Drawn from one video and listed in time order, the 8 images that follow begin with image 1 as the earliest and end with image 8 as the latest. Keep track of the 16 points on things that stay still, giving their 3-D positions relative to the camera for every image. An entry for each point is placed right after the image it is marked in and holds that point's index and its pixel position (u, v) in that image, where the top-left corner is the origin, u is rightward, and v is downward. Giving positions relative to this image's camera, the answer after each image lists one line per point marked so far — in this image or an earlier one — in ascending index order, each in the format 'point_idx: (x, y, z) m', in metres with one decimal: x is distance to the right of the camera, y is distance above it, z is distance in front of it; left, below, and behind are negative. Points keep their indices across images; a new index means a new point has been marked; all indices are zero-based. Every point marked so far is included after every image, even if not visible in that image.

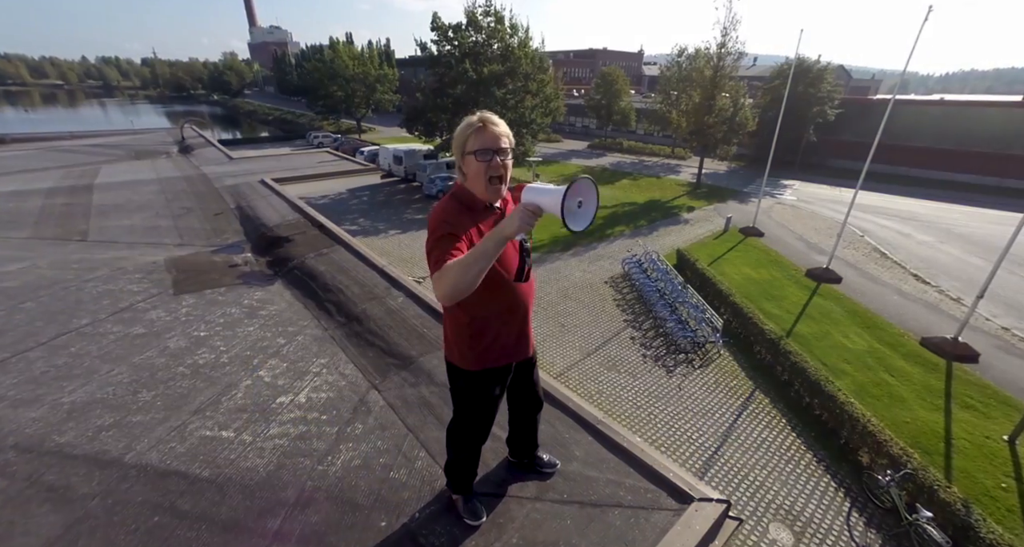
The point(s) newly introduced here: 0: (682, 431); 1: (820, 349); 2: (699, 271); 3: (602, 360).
0: (+3.4, -3.1, +7.9) m
1: (+7.8, -1.9, +10.2) m
2: (+6.2, +0.1, +13.4) m
3: (+2.2, -2.1, +9.9) m
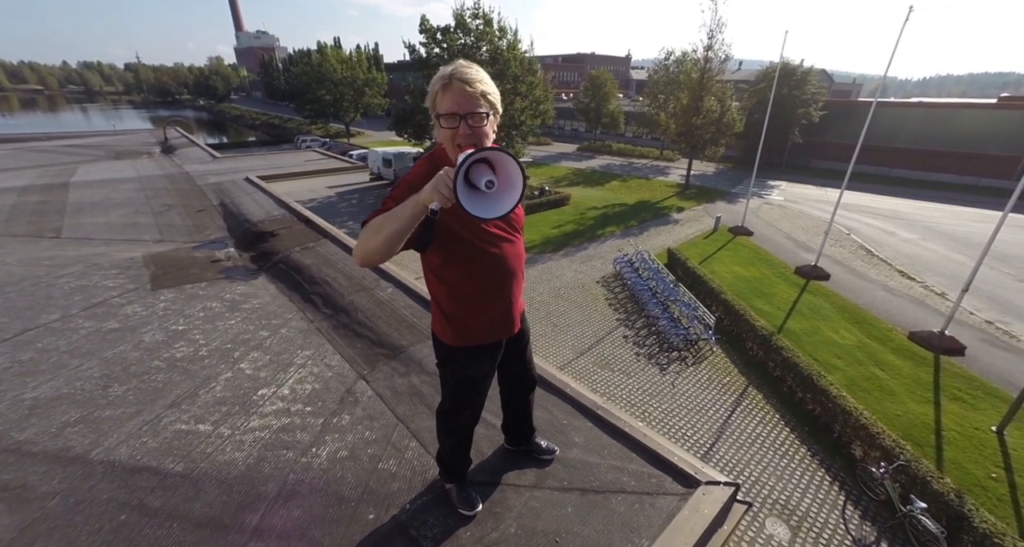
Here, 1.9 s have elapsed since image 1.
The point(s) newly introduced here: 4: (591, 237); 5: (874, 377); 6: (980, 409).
0: (+3.2, -3.0, +7.9) m
1: (+7.7, -1.8, +10.3) m
2: (+6.0, +0.1, +13.4) m
3: (+2.0, -2.1, +9.8) m
4: (+3.5, +1.6, +17.7) m
5: (+8.3, -2.4, +9.1) m
6: (+9.6, -2.8, +8.2) m
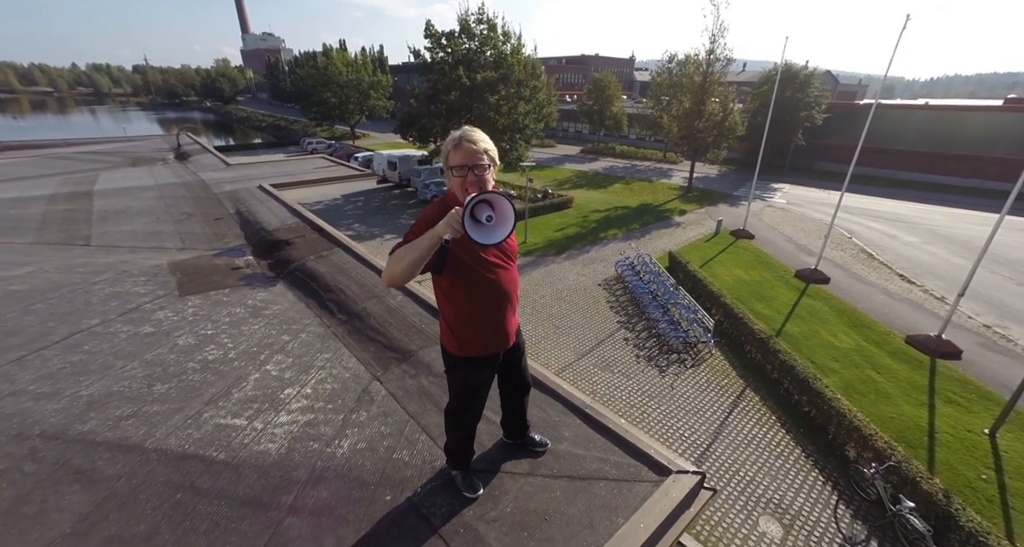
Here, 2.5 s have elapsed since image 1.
0: (+3.3, -3.1, +8.1) m
1: (+7.7, -1.9, +10.5) m
2: (+6.1, 0.0, +13.6) m
3: (+2.1, -2.2, +10.0) m
4: (+3.7, +1.5, +17.9) m
5: (+8.3, -2.5, +9.3) m
6: (+9.7, -2.9, +8.4) m
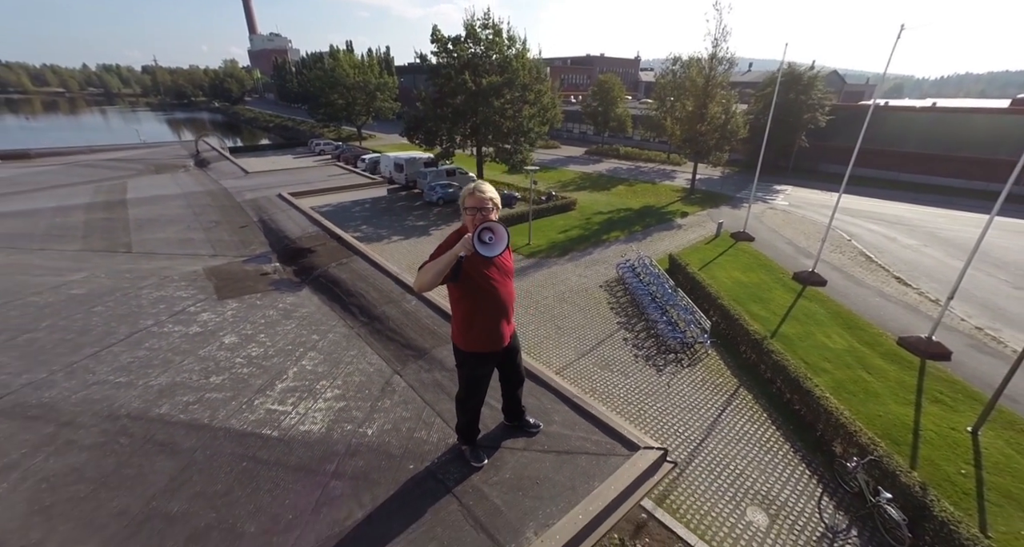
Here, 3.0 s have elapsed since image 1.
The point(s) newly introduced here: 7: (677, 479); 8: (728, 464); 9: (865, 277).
0: (+3.3, -3.2, +8.5) m
1: (+7.8, -2.0, +10.8) m
2: (+6.2, -0.1, +14.0) m
3: (+2.2, -2.2, +10.5) m
4: (+3.8, +1.5, +18.3) m
5: (+8.4, -2.6, +9.6) m
6: (+9.7, -3.0, +8.7) m
7: (+3.0, -3.7, +7.3) m
8: (+4.1, -3.6, +7.6) m
9: (+13.5, -0.1, +15.2) m
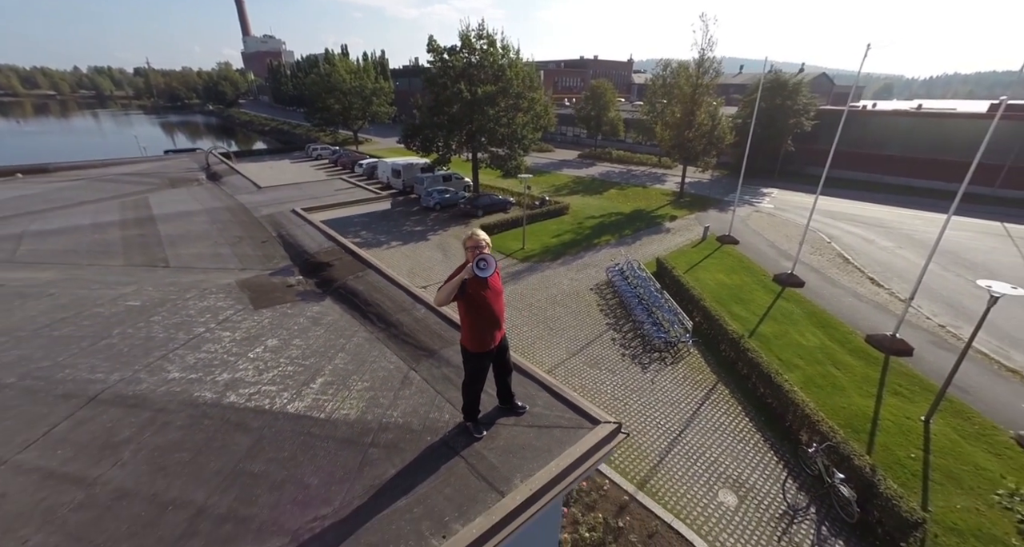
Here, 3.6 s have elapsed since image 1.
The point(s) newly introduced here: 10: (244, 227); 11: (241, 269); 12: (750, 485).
0: (+3.2, -3.3, +9.3) m
1: (+7.7, -2.1, +11.6) m
2: (+6.0, -0.2, +14.8) m
3: (+2.0, -2.4, +11.2) m
4: (+3.6, +1.3, +19.1) m
5: (+8.3, -2.7, +10.5) m
6: (+9.6, -3.1, +9.6) m
7: (+2.9, -3.9, +8.1) m
8: (+4.0, -3.8, +8.4) m
9: (+13.3, -0.2, +16.1) m
10: (-5.1, +0.9, +7.6) m
11: (-4.1, +0.1, +6.0) m
12: (+4.6, -4.1, +7.7) m
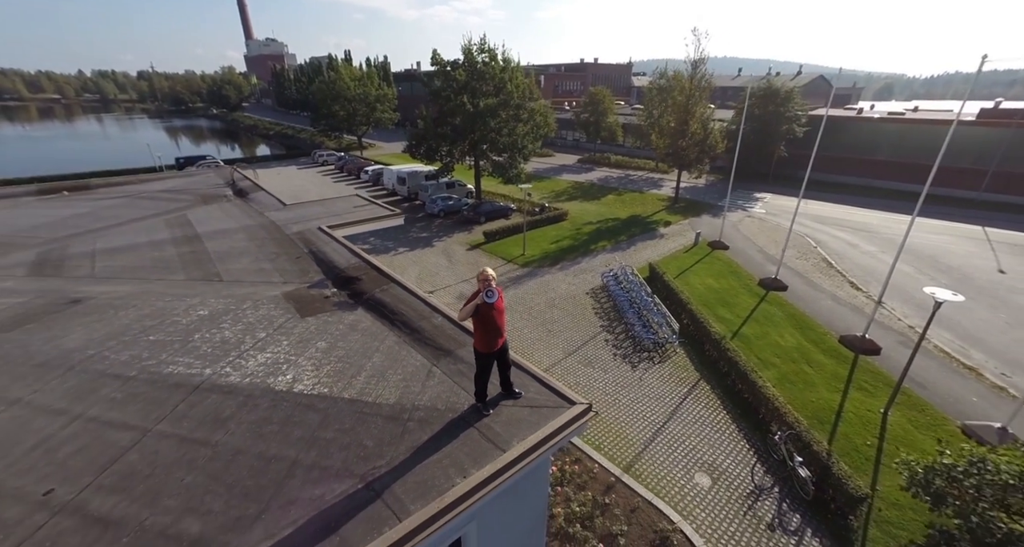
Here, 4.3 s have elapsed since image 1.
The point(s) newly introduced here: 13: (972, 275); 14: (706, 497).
0: (+3.3, -3.5, +10.3) m
1: (+7.7, -2.3, +12.7) m
2: (+6.0, -0.4, +15.8) m
3: (+2.1, -2.6, +12.3) m
4: (+3.6, +1.1, +20.2) m
5: (+8.3, -2.8, +11.5) m
6: (+9.7, -3.3, +10.6) m
7: (+3.0, -4.1, +9.1) m
8: (+4.0, -3.9, +9.4) m
9: (+13.3, -0.4, +17.1) m
10: (-5.1, +0.7, +8.7) m
11: (-4.1, -0.1, +7.1) m
12: (+4.6, -4.3, +8.8) m
13: (+20.2, -0.1, +17.6) m
14: (+4.0, -4.6, +8.2) m
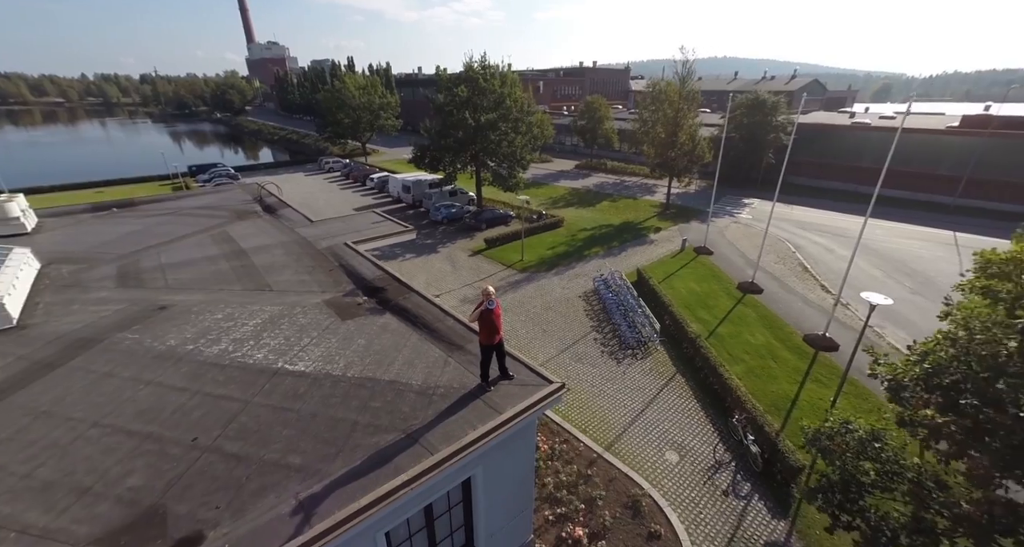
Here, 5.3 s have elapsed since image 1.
0: (+3.2, -3.7, +11.9) m
1: (+7.7, -2.5, +14.2) m
2: (+6.0, -0.6, +17.4) m
3: (+2.0, -2.8, +13.8) m
4: (+3.6, +0.9, +21.7) m
5: (+8.3, -3.0, +13.0) m
6: (+9.6, -3.4, +12.1) m
7: (+2.9, -4.3, +10.7) m
8: (+4.0, -4.2, +11.0) m
9: (+13.3, -0.6, +18.7) m
10: (-5.1, +0.4, +10.3) m
11: (-4.1, -0.4, +8.7) m
12: (+4.6, -4.5, +10.3) m
13: (+20.2, -0.2, +19.1) m
14: (+3.9, -4.8, +9.7) m
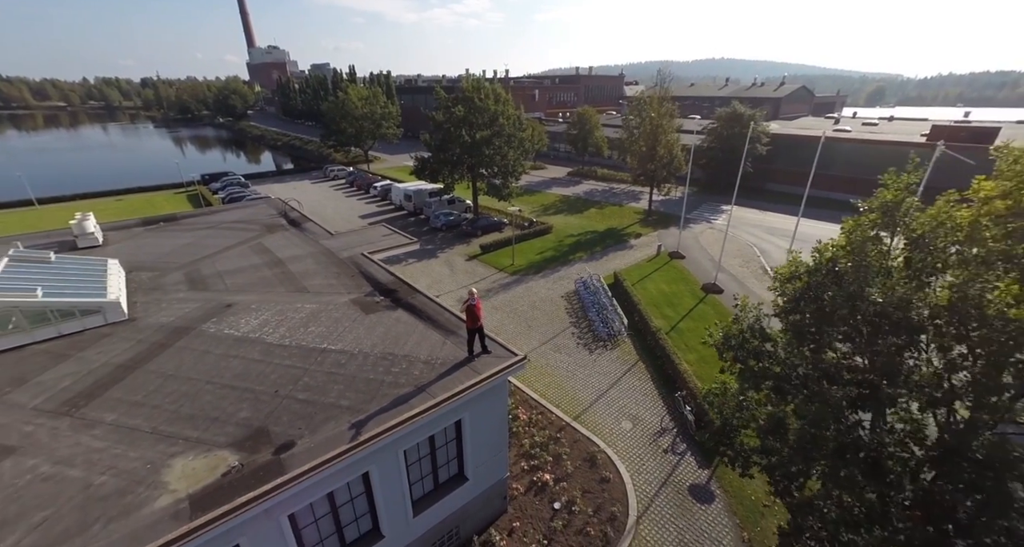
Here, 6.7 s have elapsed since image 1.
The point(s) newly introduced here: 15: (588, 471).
0: (+2.8, -3.9, +14.3) m
1: (+7.2, -2.6, +16.7) m
2: (+5.5, -0.7, +19.9) m
3: (+1.6, -2.9, +16.3) m
4: (+3.1, +0.7, +24.2) m
5: (+7.8, -3.2, +15.5) m
6: (+9.2, -3.6, +14.6) m
7: (+2.5, -4.4, +13.1) m
8: (+3.5, -4.3, +13.5) m
9: (+12.8, -0.7, +21.2) m
10: (-5.6, +0.3, +12.7) m
11: (-4.6, -0.5, +11.2) m
12: (+4.1, -4.6, +12.8) m
13: (+19.7, -0.3, +21.6) m
14: (+3.5, -4.9, +12.2) m
15: (+2.0, -5.4, +10.9) m
